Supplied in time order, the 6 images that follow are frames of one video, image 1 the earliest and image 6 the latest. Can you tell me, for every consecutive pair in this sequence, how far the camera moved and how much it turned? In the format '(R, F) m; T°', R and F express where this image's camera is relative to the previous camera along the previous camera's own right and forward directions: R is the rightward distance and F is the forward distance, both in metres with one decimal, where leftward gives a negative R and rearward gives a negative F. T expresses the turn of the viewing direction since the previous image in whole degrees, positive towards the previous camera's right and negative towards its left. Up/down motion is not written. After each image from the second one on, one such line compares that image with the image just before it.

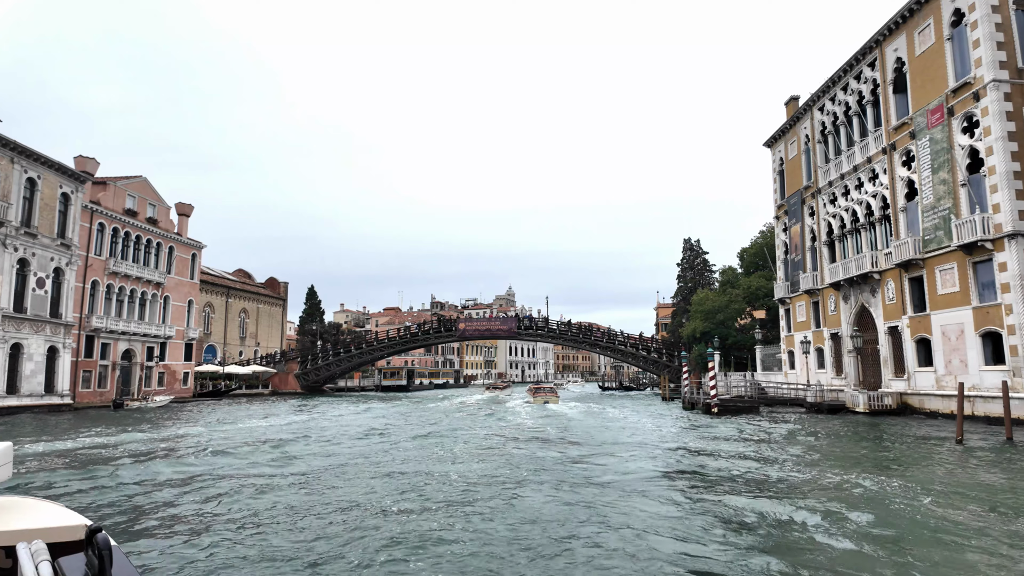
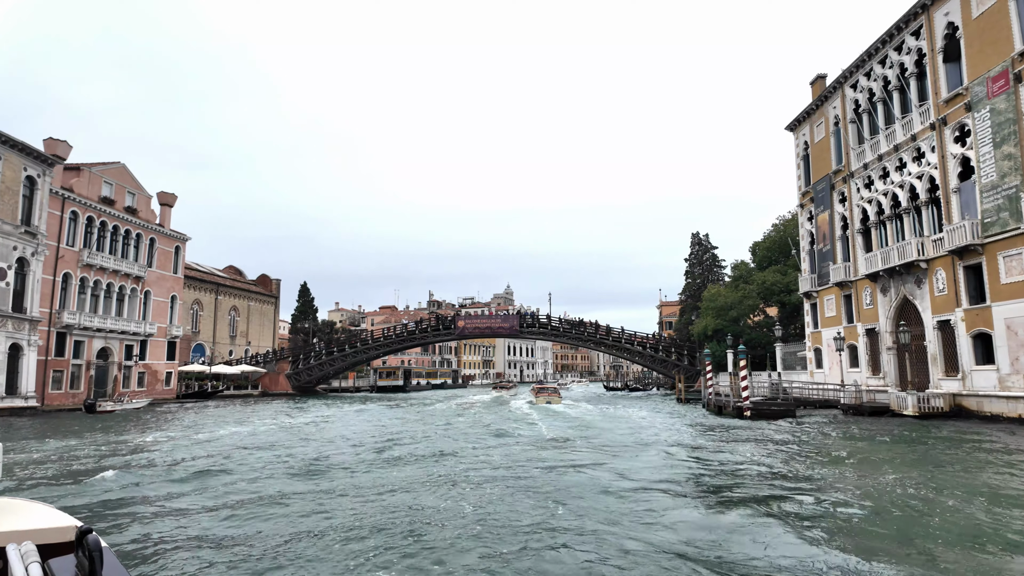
(-0.4, +2.1) m; 0°
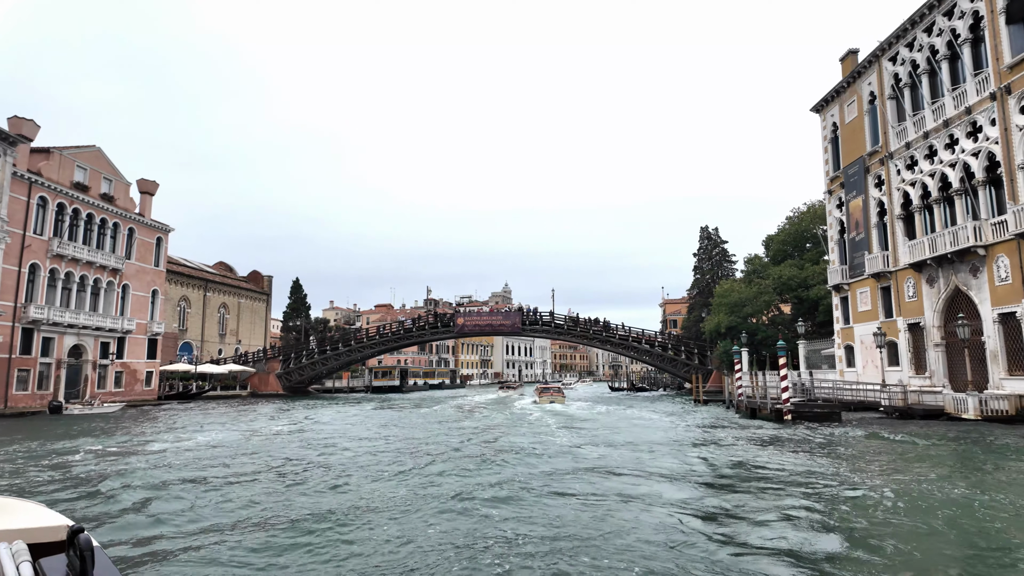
(-0.4, +2.1) m; 0°
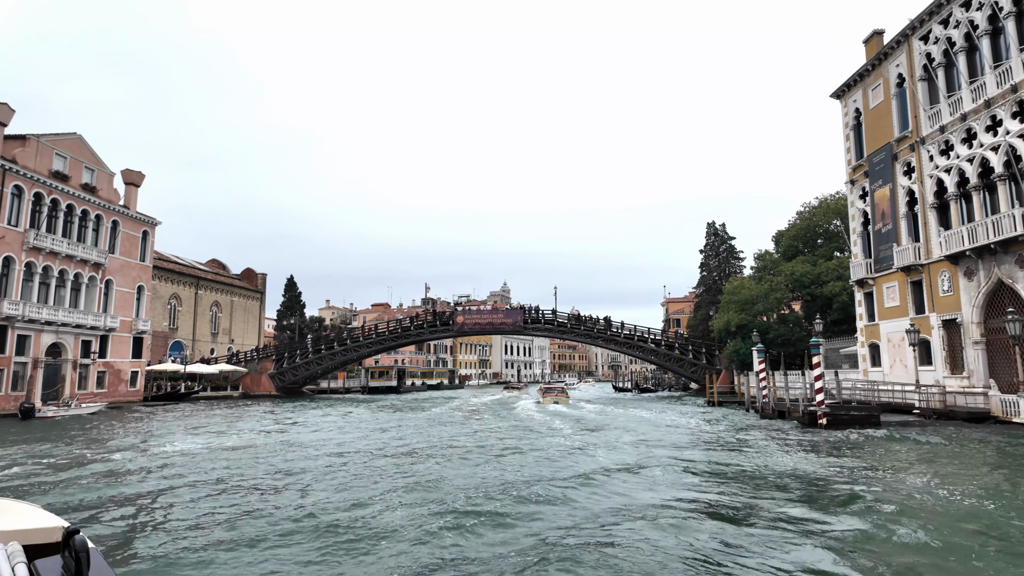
(-0.3, +1.5) m; 0°
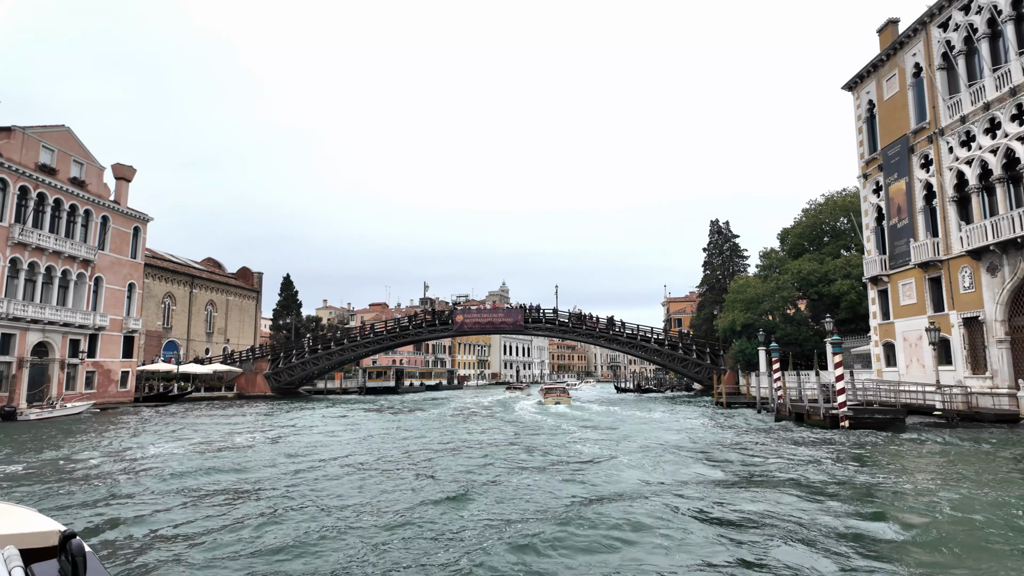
(-0.2, +0.8) m; 0°
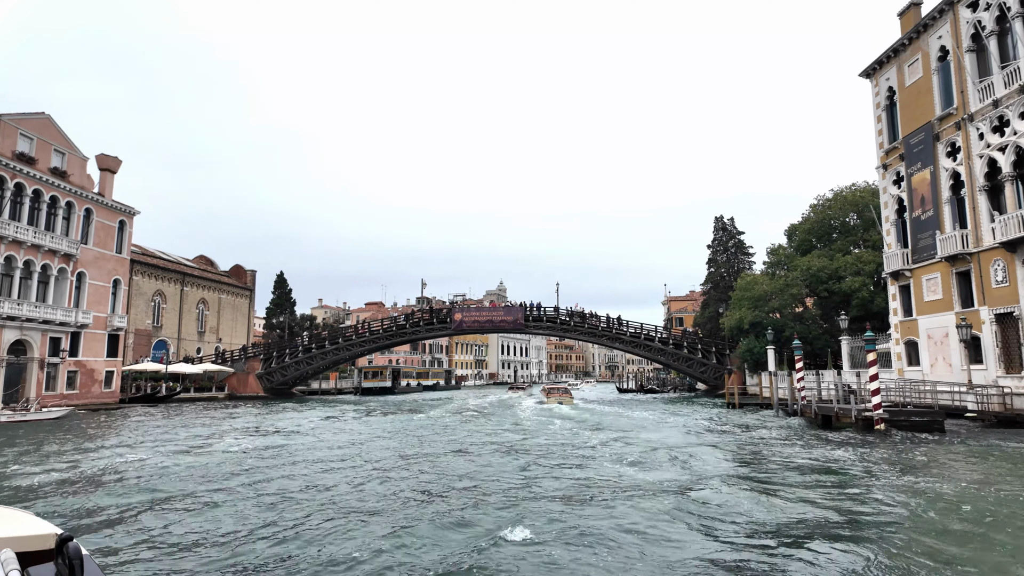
(-0.3, +1.2) m; 0°
